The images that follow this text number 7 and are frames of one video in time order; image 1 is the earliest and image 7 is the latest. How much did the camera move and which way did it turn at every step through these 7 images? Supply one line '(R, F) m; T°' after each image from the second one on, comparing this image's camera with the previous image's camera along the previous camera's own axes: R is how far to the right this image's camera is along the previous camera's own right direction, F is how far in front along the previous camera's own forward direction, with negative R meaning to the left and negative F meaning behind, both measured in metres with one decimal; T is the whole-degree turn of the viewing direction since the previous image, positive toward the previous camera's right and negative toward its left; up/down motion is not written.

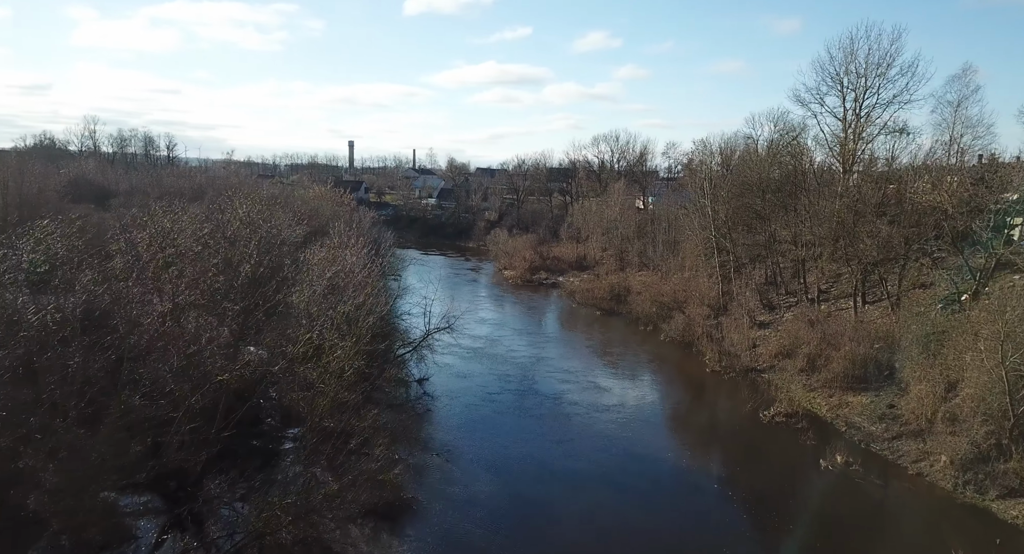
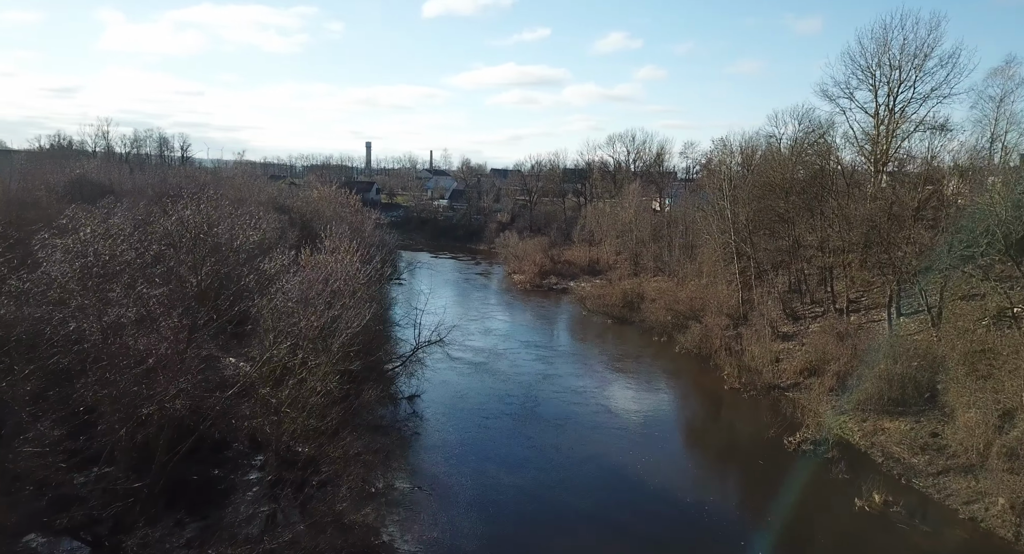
(+0.5, +1.9) m; -1°
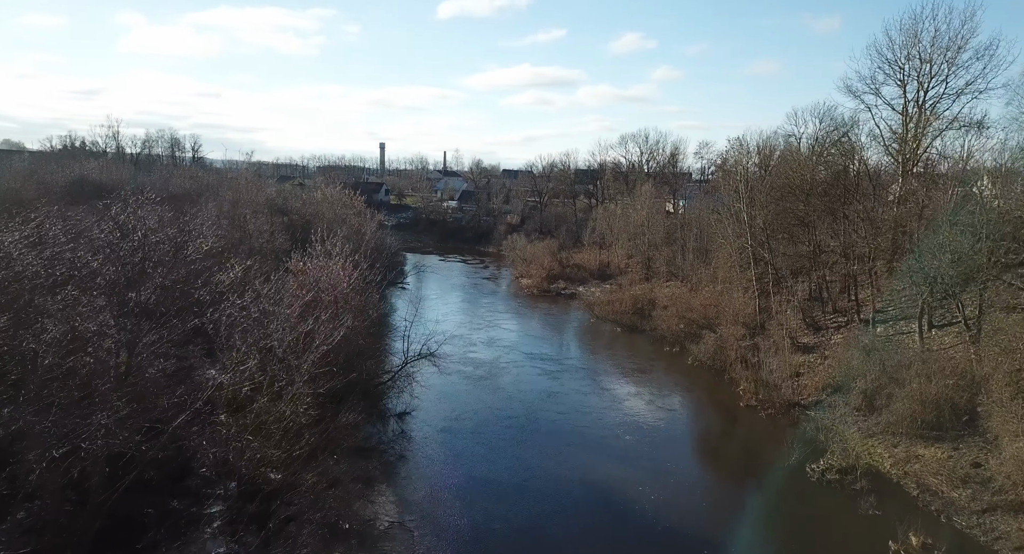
(+0.4, +1.6) m; -1°
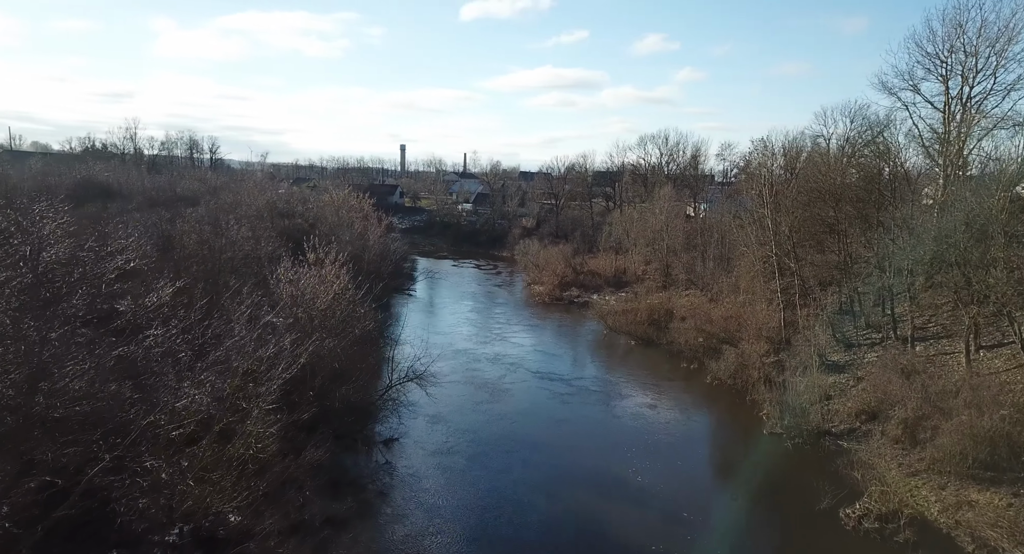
(+0.5, +1.8) m; -2°
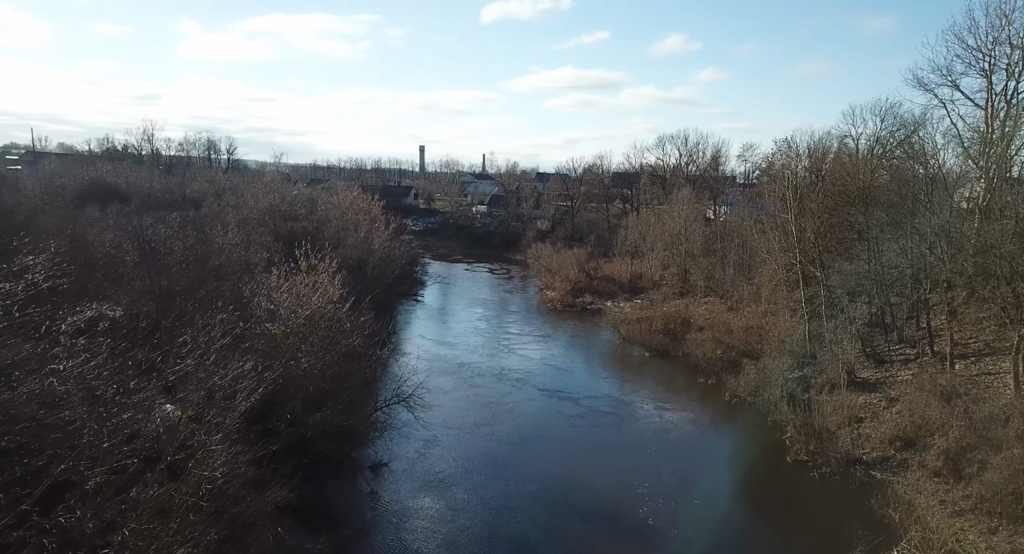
(+0.4, +1.5) m; -2°
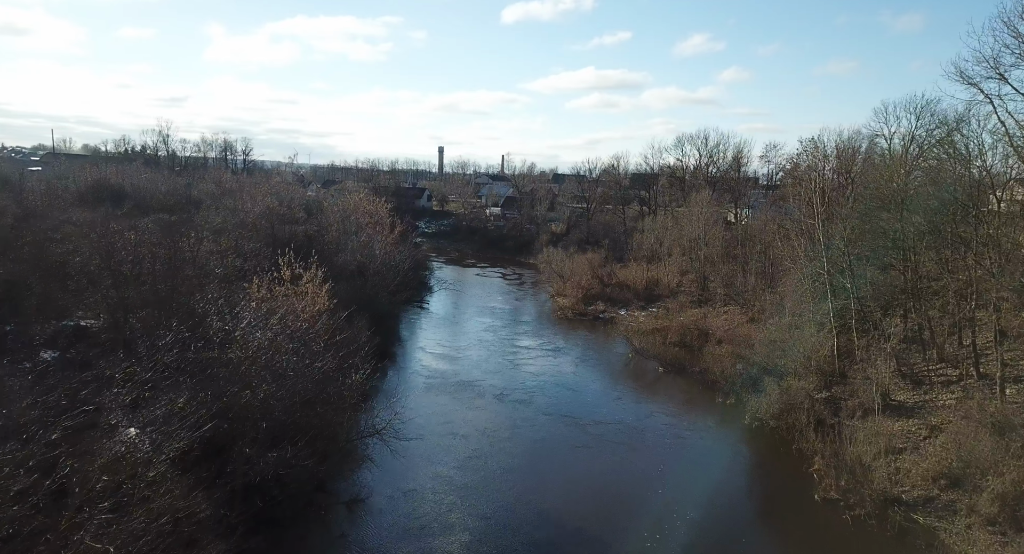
(+0.5, +1.8) m; -2°
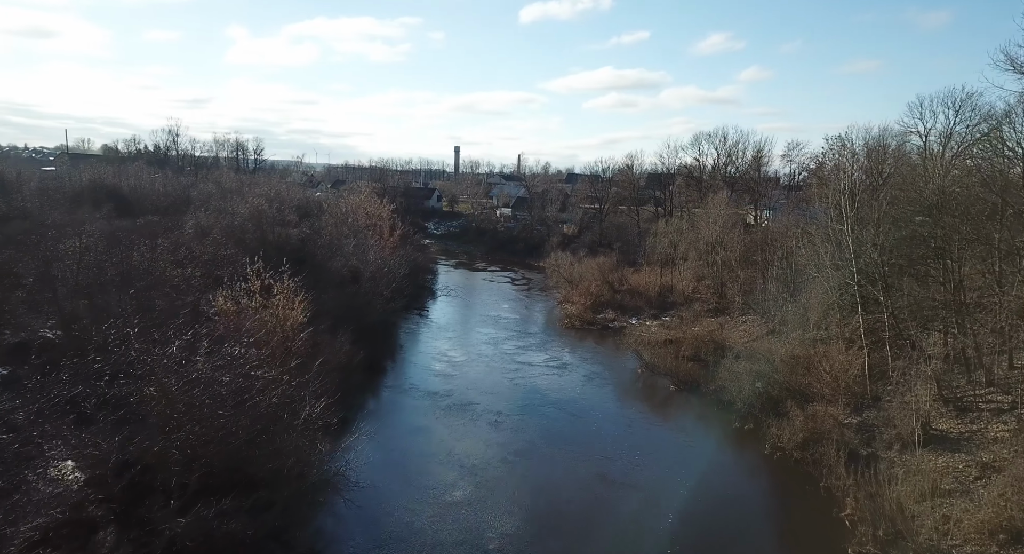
(+0.6, +2.2) m; -1°
